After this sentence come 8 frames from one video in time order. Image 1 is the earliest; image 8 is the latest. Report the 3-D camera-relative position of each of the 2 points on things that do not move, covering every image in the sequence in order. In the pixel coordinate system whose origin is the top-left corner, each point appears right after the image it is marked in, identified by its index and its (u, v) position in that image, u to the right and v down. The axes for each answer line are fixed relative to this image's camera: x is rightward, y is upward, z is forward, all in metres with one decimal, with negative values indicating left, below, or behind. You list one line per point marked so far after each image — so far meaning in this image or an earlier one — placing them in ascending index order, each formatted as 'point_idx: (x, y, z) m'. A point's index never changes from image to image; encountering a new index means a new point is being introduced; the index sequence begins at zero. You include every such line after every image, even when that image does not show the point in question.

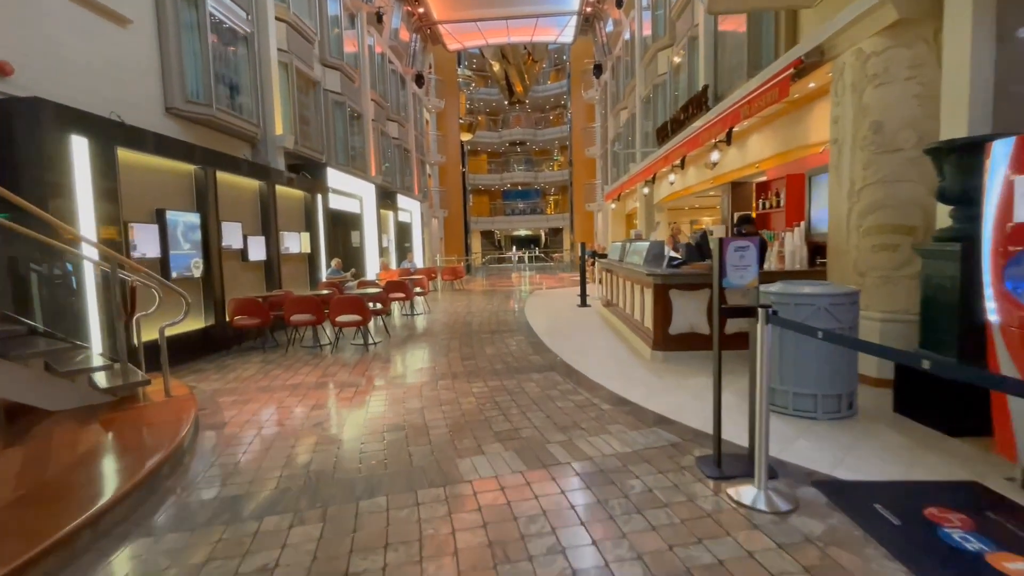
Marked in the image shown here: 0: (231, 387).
0: (-2.9, -1.0, +4.9) m
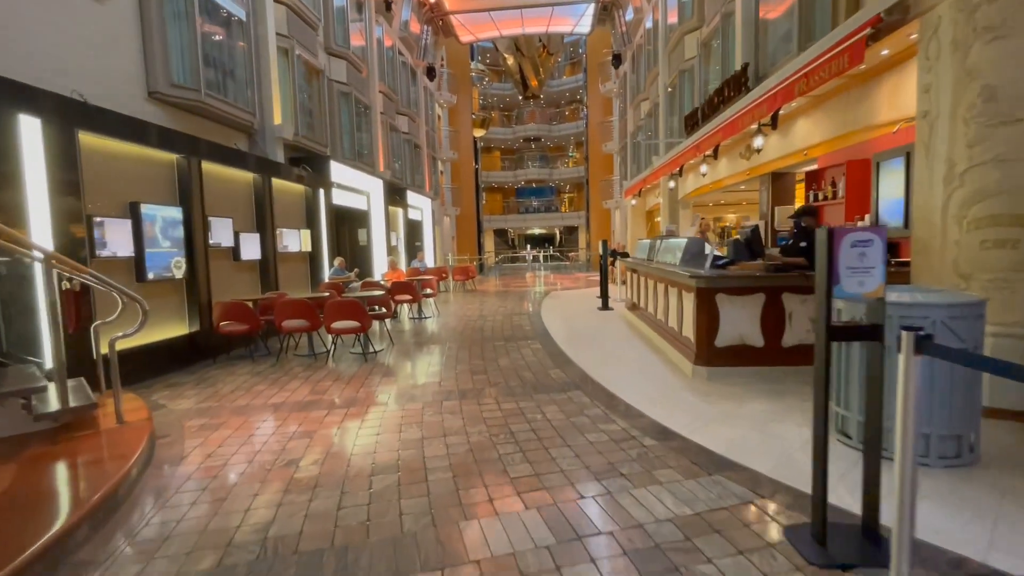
0: (-2.7, -1.0, +4.2) m
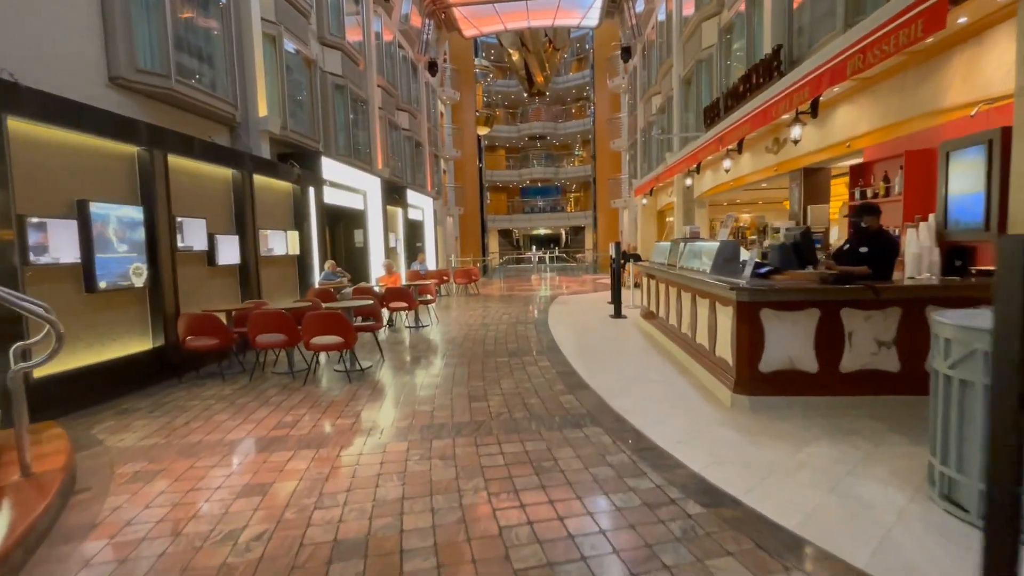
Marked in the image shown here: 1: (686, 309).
0: (-2.7, -1.1, +3.5) m
1: (+1.9, -0.2, +5.4) m
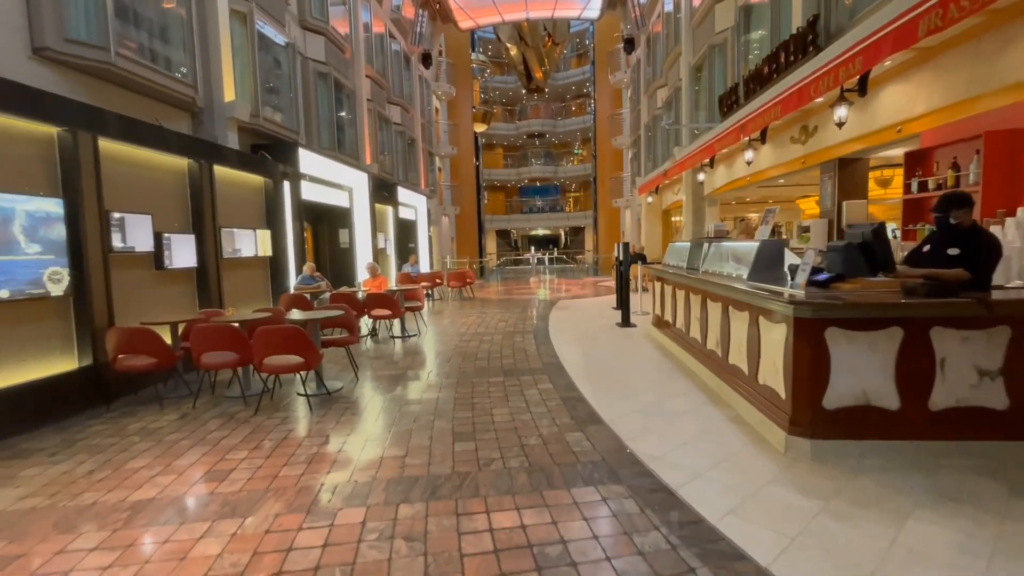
0: (-2.7, -1.2, +2.7) m
1: (+1.9, -0.3, +4.6) m
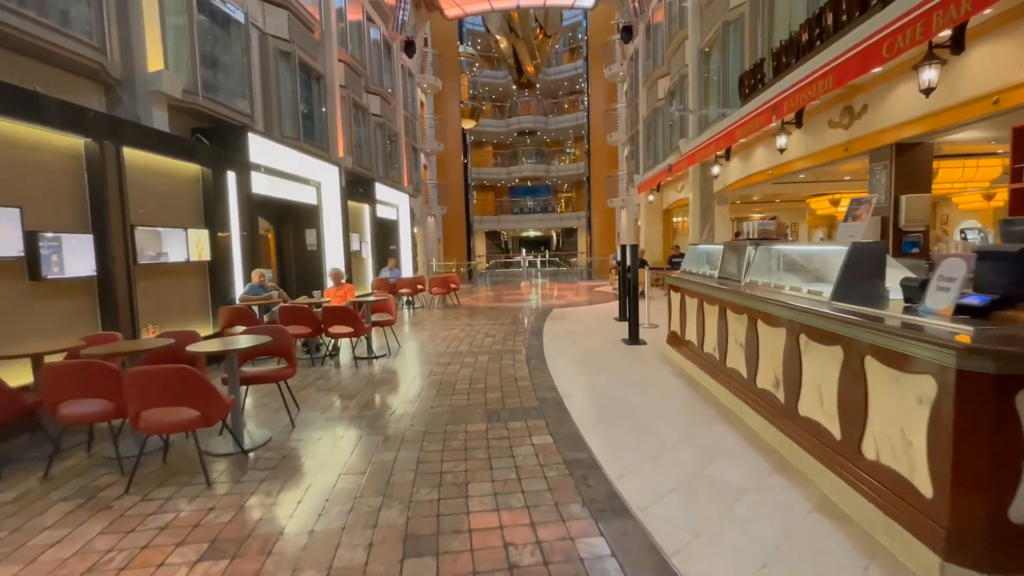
0: (-2.8, -1.3, +1.4) m
1: (+1.8, -0.5, +3.4) m
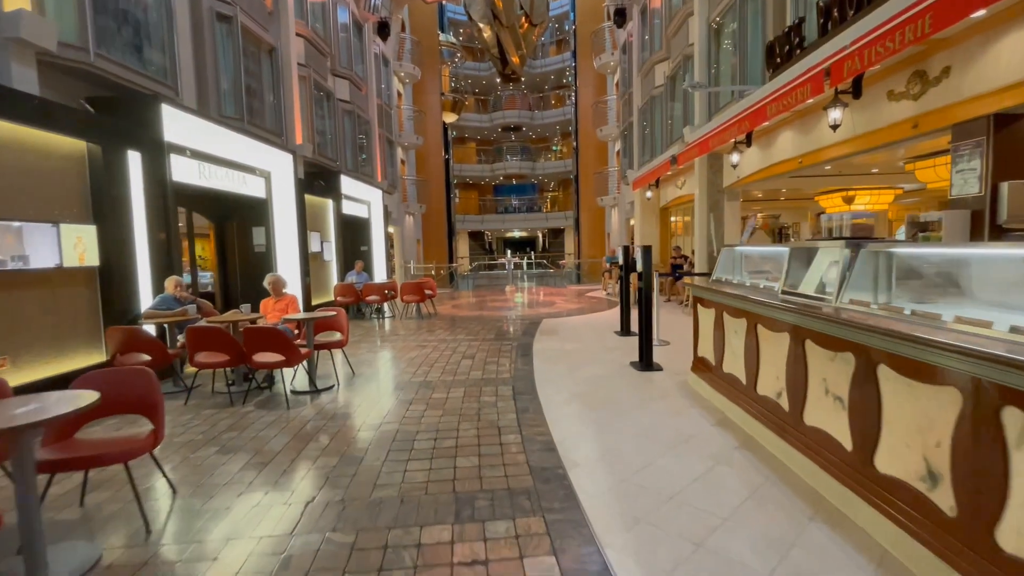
0: (-2.8, -1.5, 0.0) m
1: (+1.7, -0.6, +2.1) m
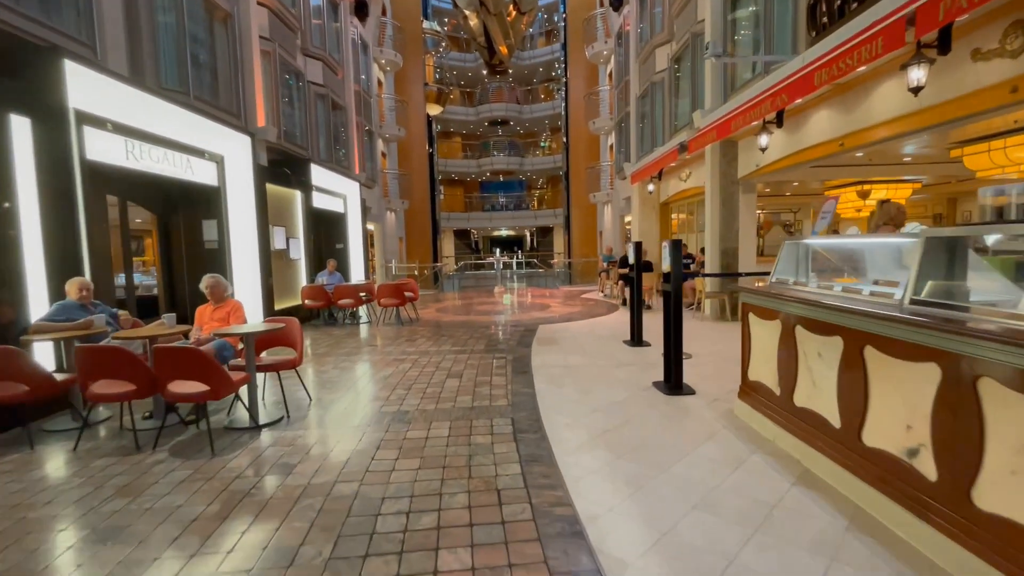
0: (-2.6, -1.5, -1.2) m
1: (+1.8, -0.6, +1.1) m
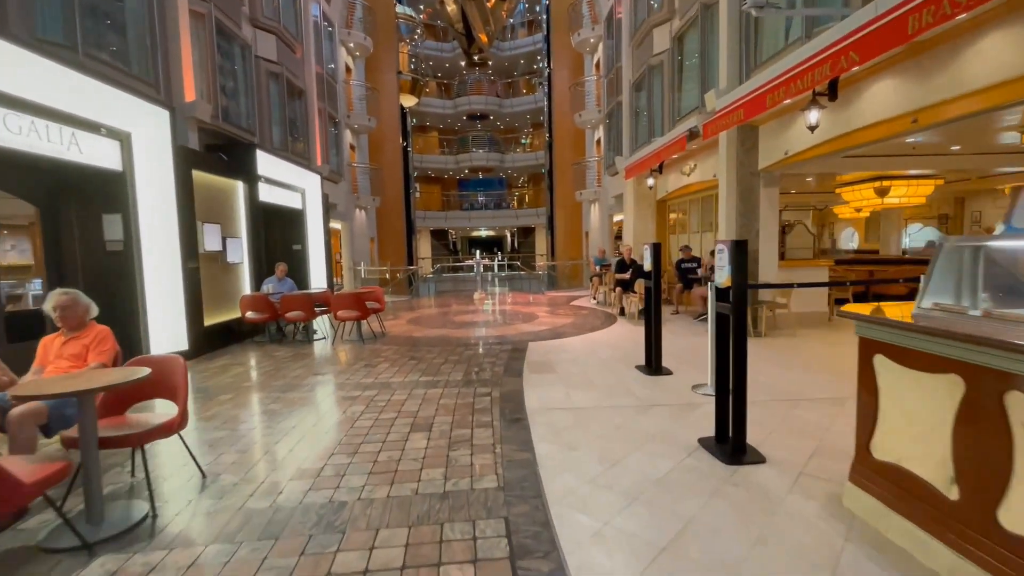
0: (-2.5, -1.7, -2.6) m
1: (+1.9, -0.7, -0.2) m
